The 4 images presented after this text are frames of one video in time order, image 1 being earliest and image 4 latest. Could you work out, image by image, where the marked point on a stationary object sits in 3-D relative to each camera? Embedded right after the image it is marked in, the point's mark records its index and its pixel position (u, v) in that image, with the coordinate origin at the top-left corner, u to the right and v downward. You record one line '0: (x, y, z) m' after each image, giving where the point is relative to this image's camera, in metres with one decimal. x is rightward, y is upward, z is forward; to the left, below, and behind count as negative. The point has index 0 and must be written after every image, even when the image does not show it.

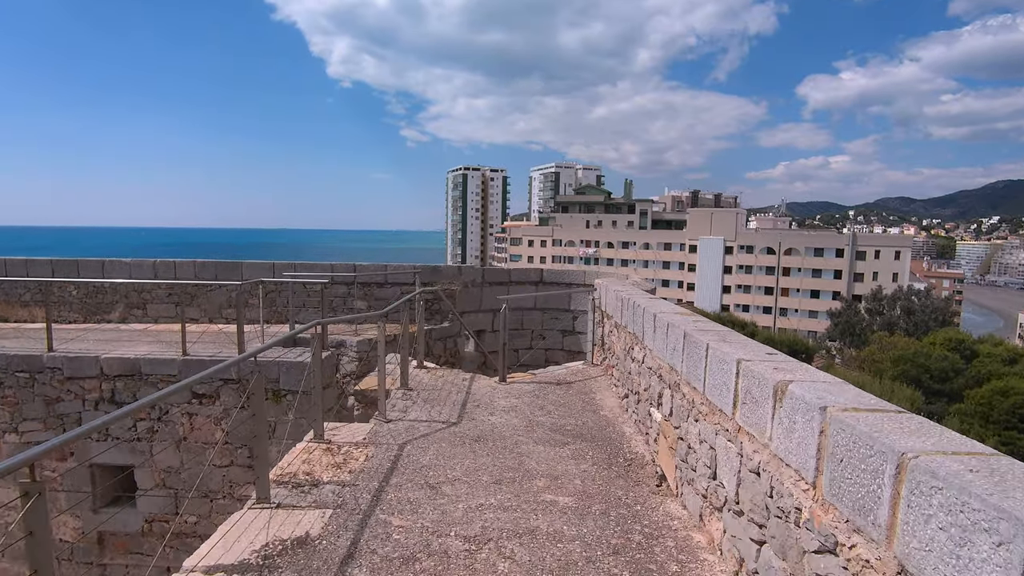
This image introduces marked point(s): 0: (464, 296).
0: (-0.7, -0.1, +8.2) m
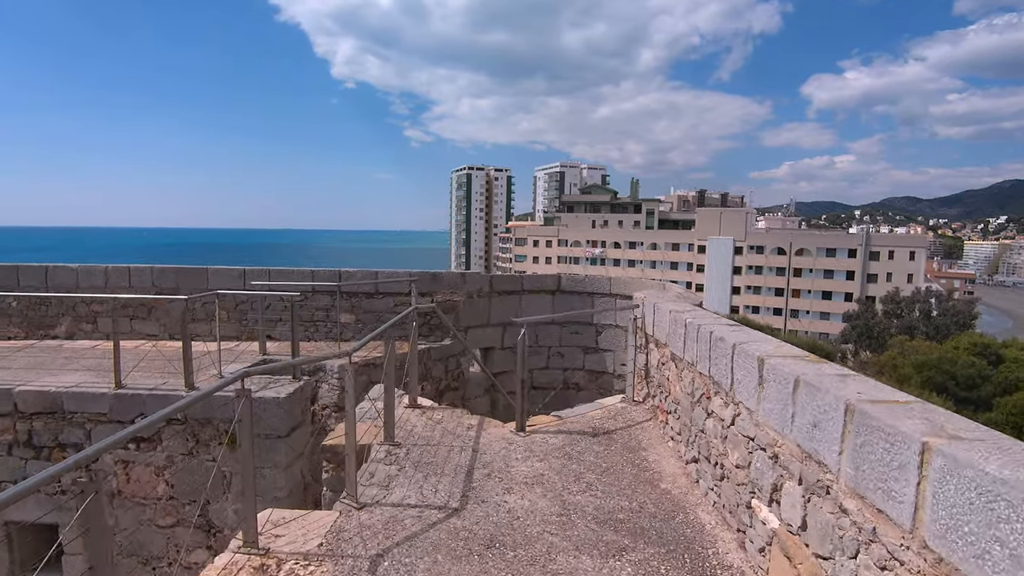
0: (-0.5, -0.3, +6.9) m
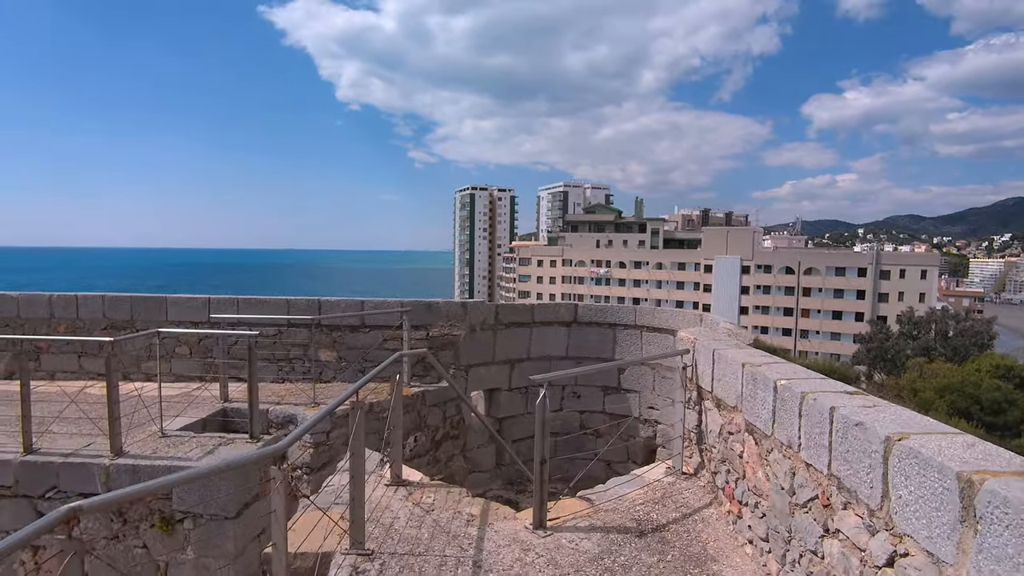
0: (-0.4, -0.6, +5.9) m
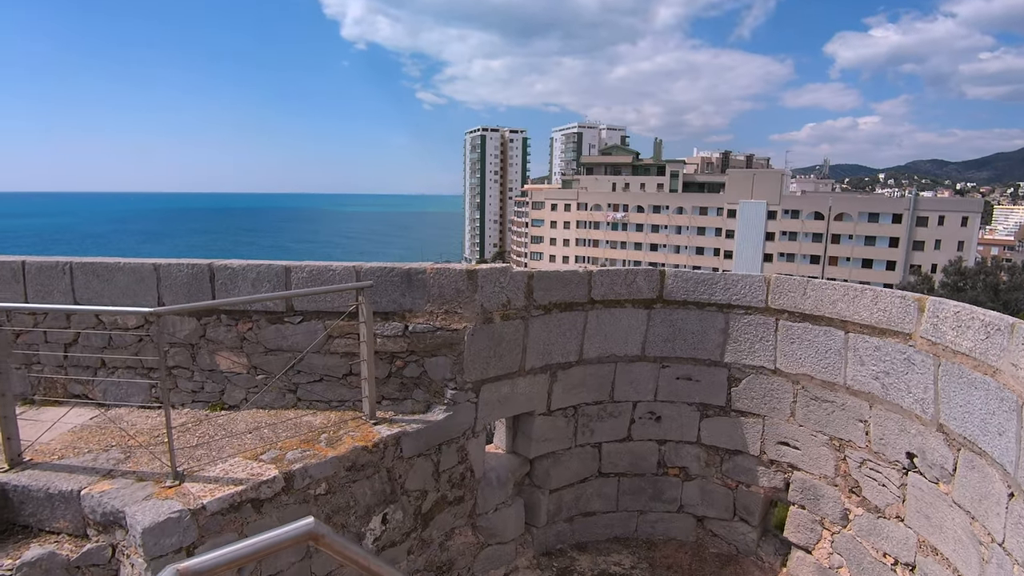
0: (-0.2, -0.3, +3.4) m
